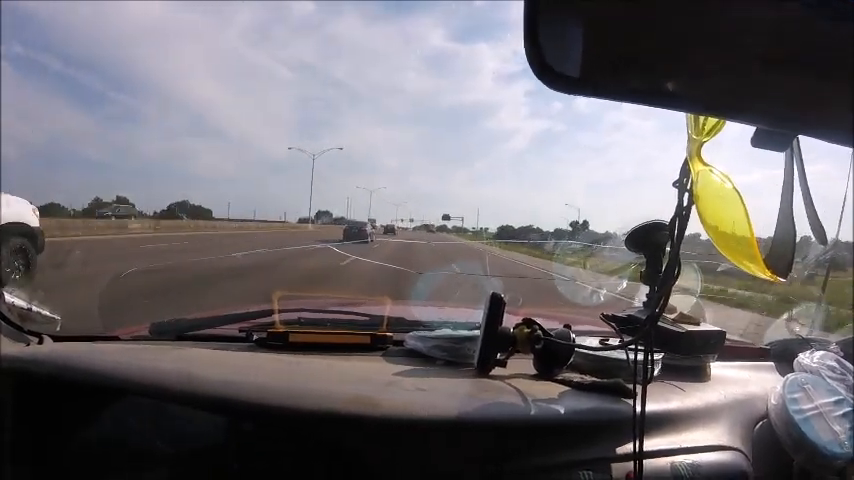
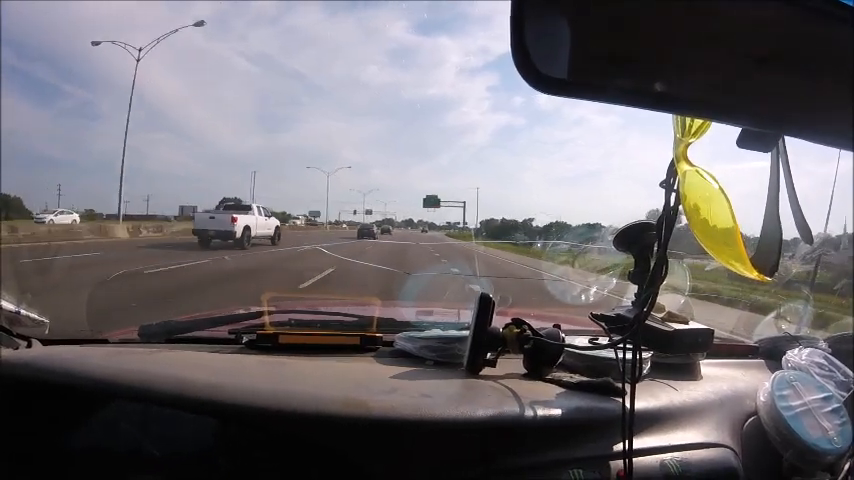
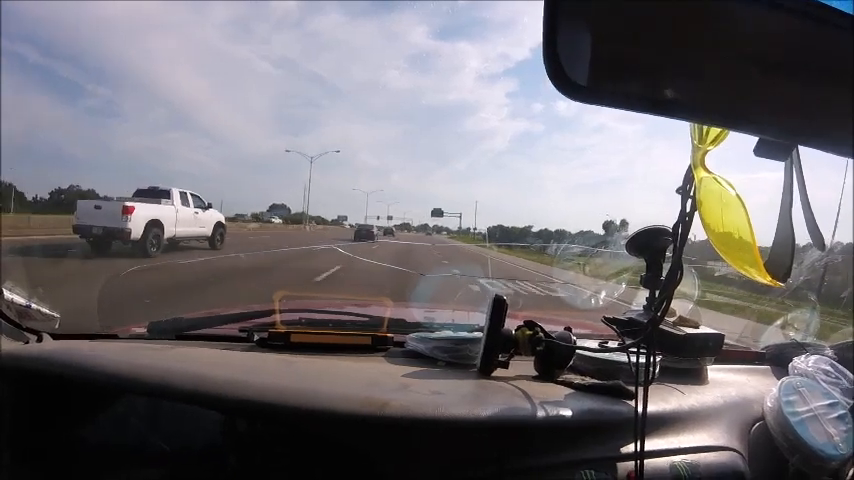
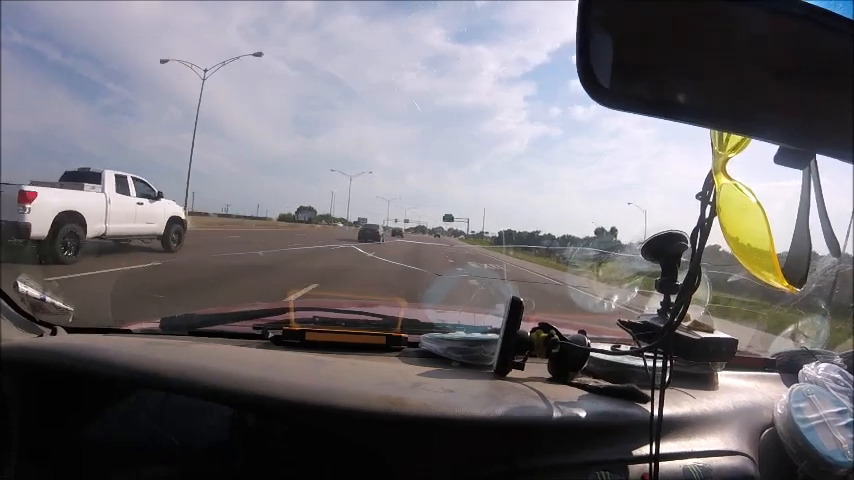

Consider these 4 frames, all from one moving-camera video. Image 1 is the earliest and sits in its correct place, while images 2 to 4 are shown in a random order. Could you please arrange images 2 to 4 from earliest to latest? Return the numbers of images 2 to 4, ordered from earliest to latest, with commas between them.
4, 3, 2
